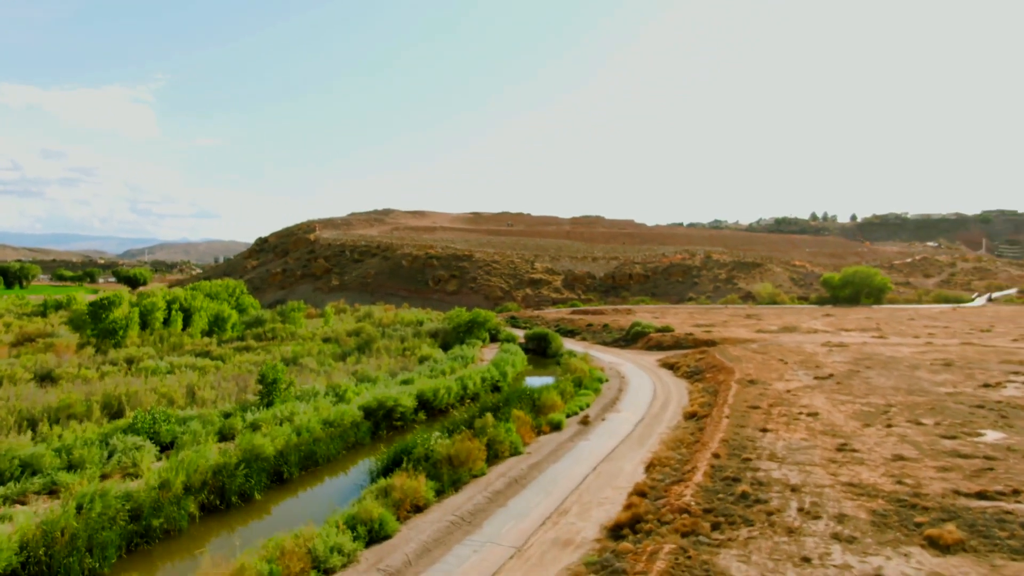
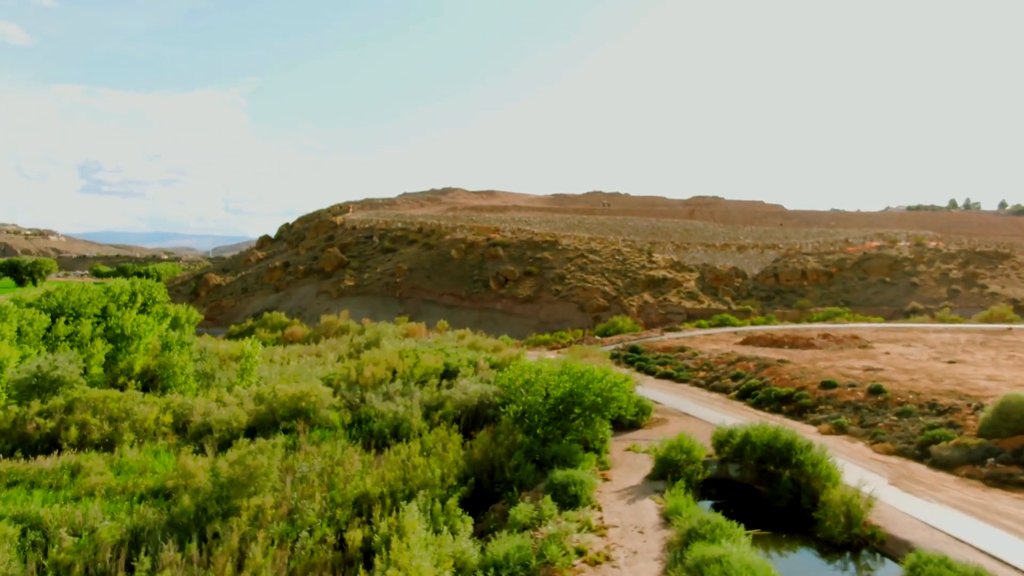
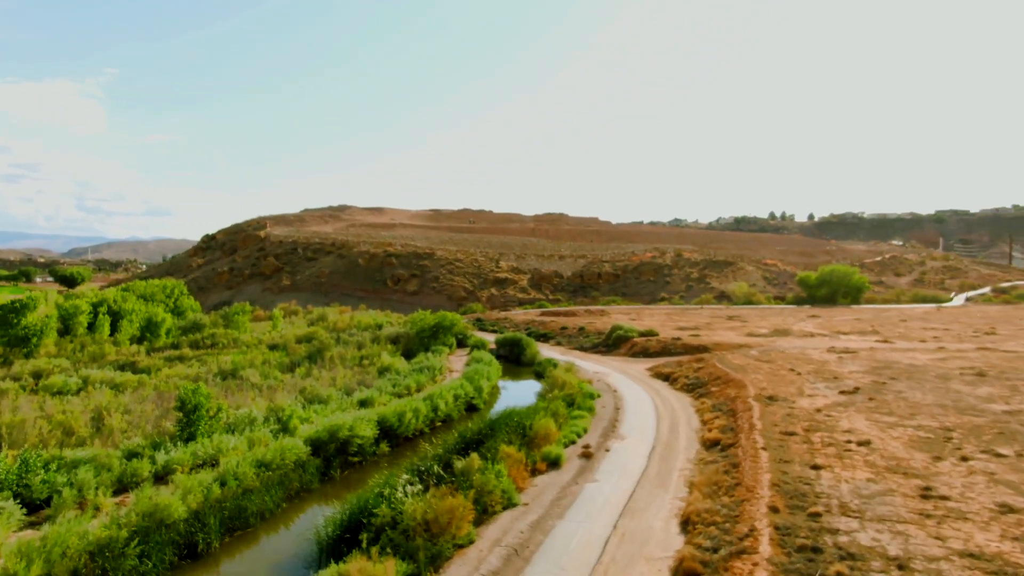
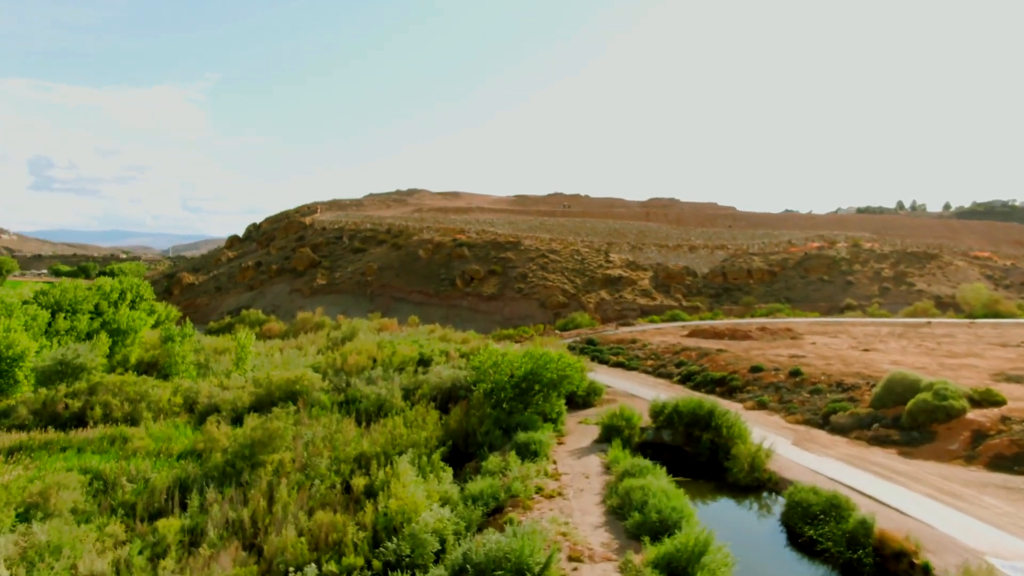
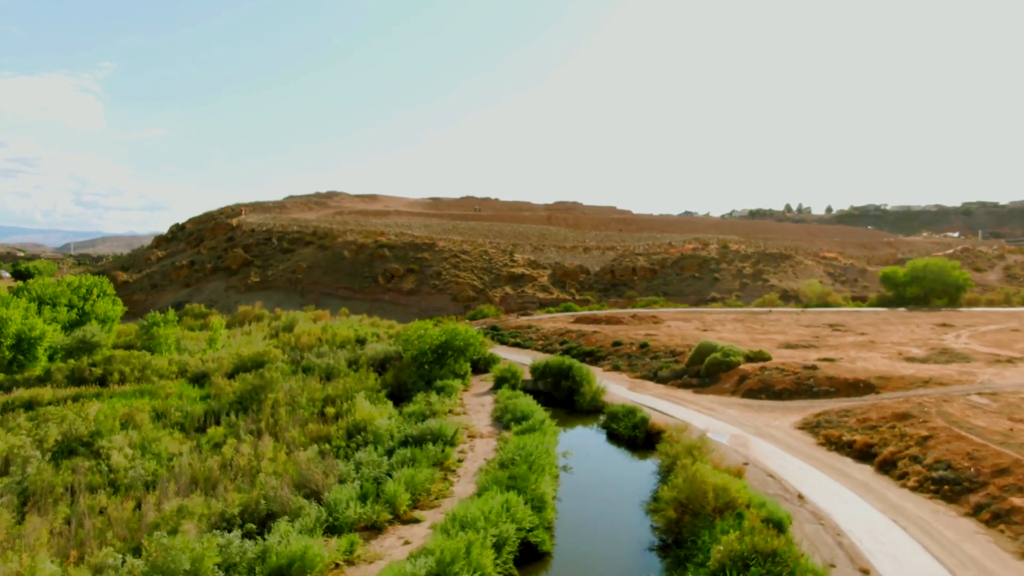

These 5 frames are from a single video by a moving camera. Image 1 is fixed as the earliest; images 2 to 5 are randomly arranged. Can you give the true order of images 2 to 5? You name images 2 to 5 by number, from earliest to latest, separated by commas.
3, 5, 4, 2
